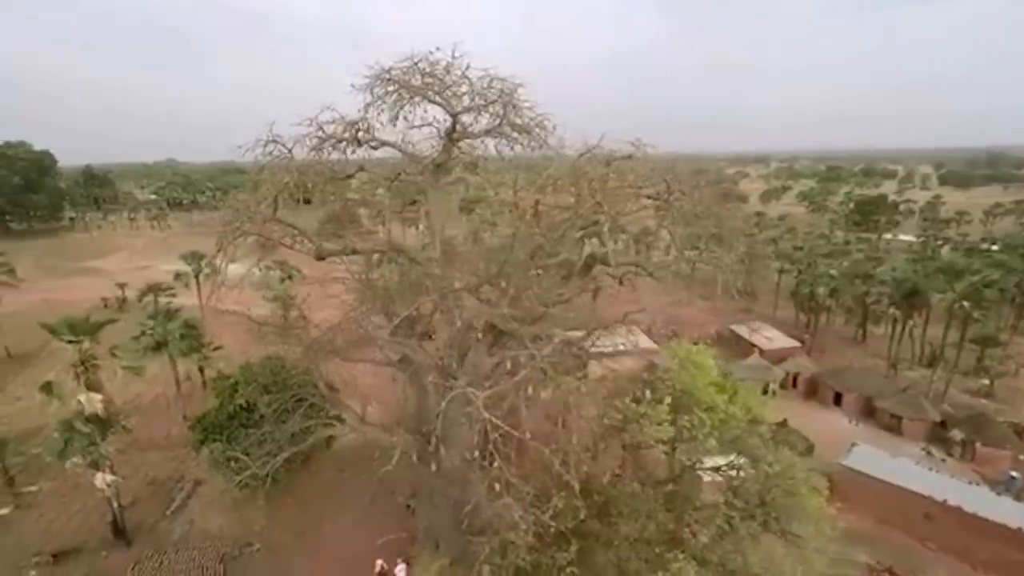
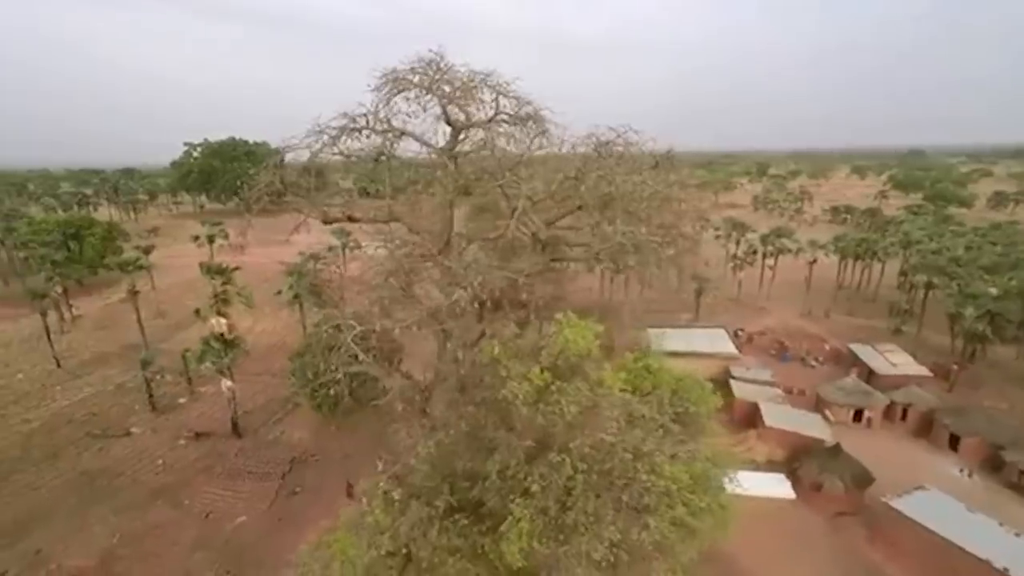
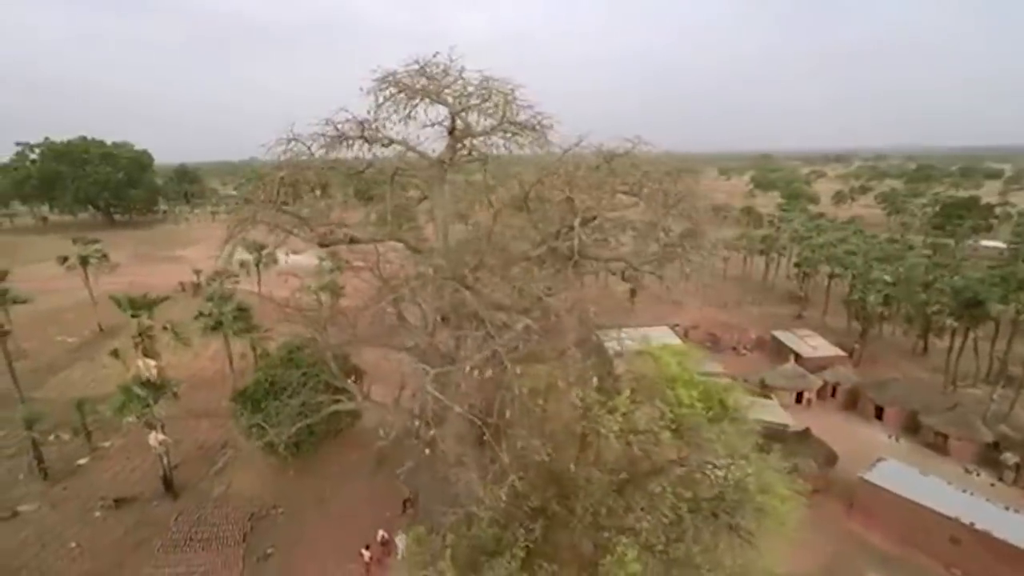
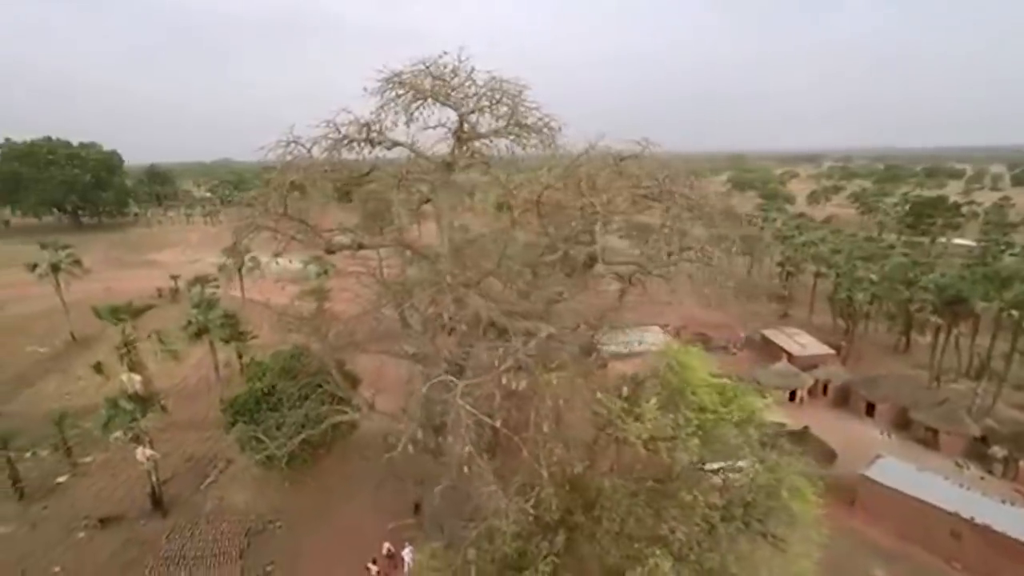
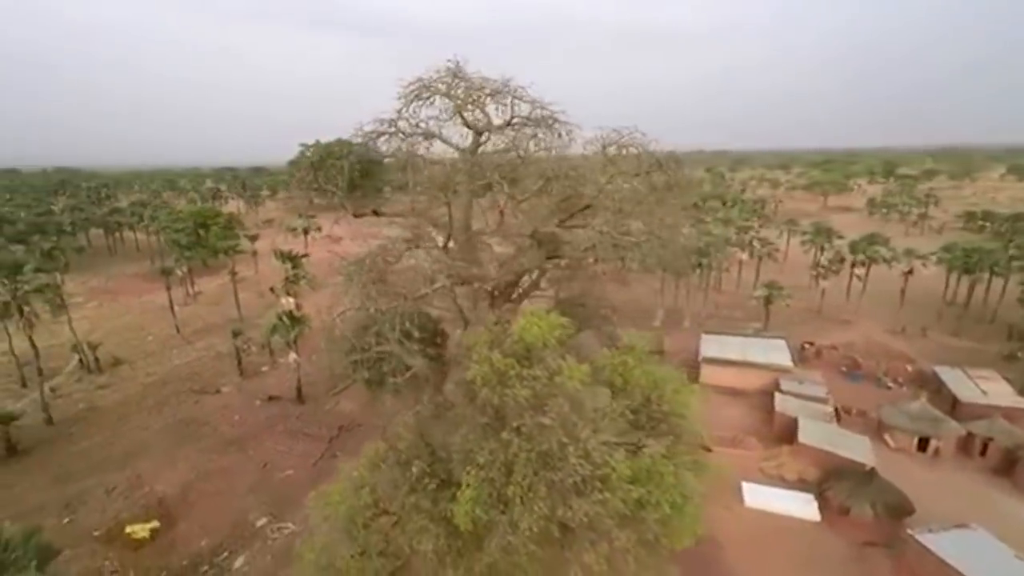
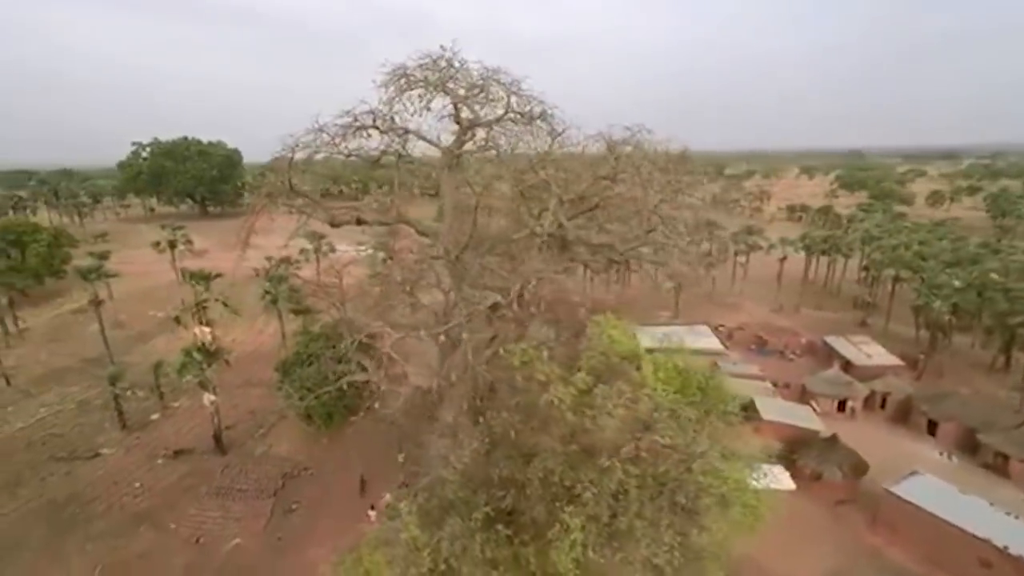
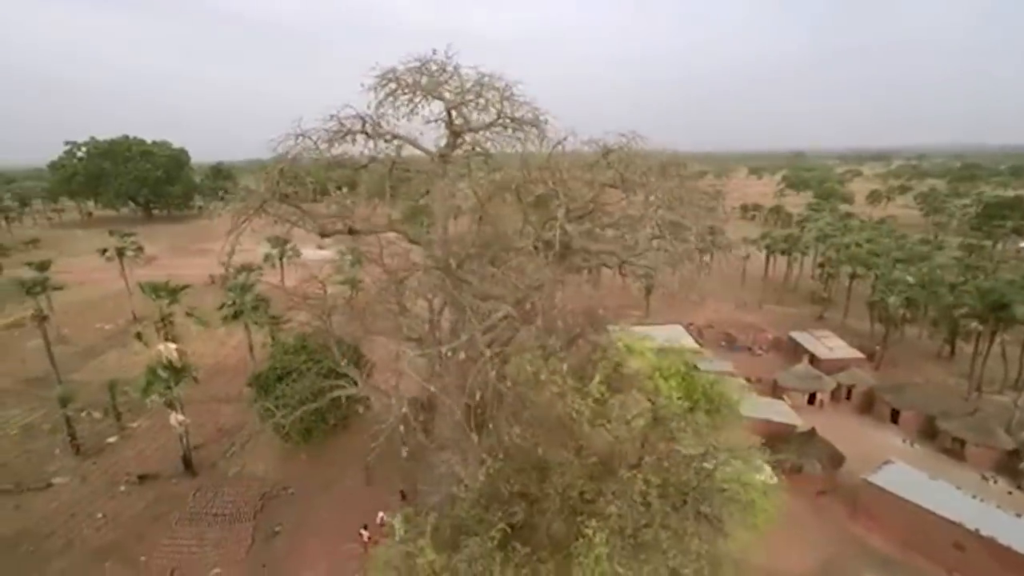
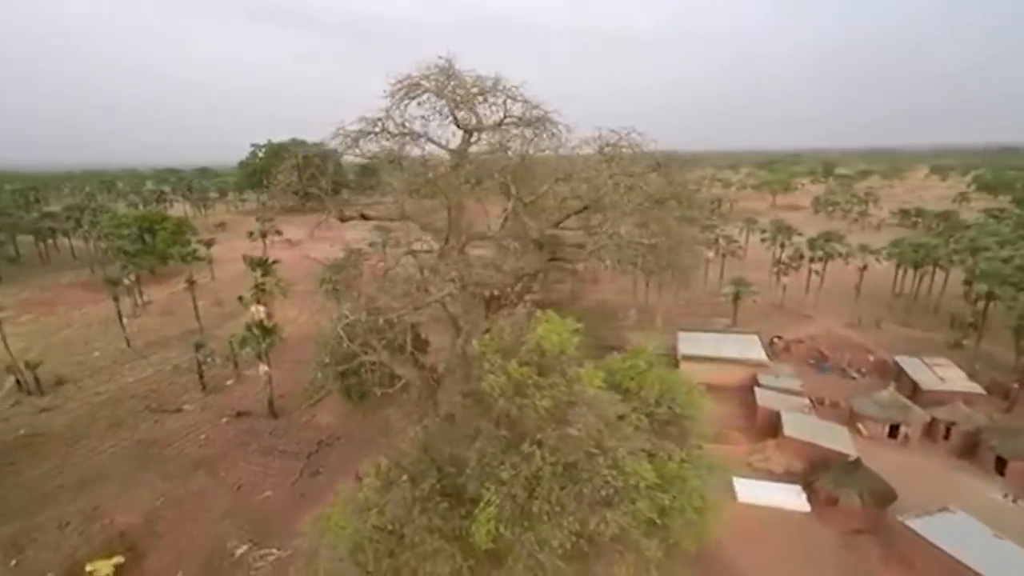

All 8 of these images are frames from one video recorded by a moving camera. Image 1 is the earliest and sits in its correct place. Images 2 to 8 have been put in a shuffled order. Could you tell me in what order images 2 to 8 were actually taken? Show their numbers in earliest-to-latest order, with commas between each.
4, 3, 7, 6, 2, 8, 5
